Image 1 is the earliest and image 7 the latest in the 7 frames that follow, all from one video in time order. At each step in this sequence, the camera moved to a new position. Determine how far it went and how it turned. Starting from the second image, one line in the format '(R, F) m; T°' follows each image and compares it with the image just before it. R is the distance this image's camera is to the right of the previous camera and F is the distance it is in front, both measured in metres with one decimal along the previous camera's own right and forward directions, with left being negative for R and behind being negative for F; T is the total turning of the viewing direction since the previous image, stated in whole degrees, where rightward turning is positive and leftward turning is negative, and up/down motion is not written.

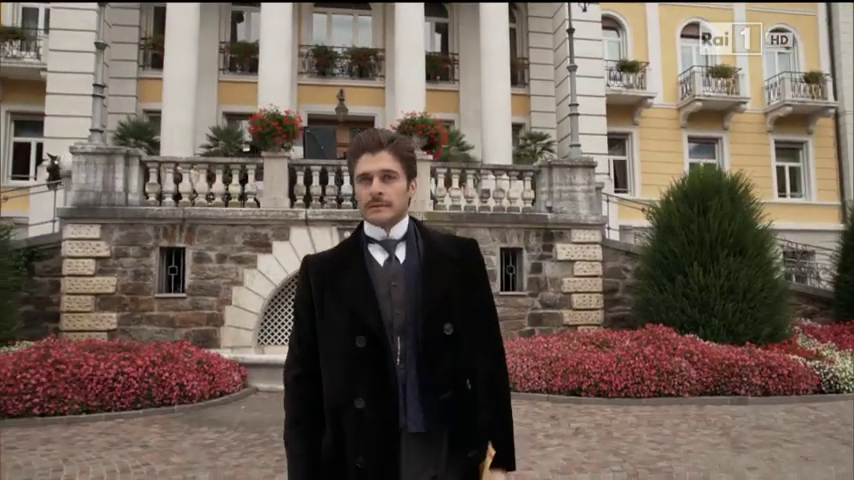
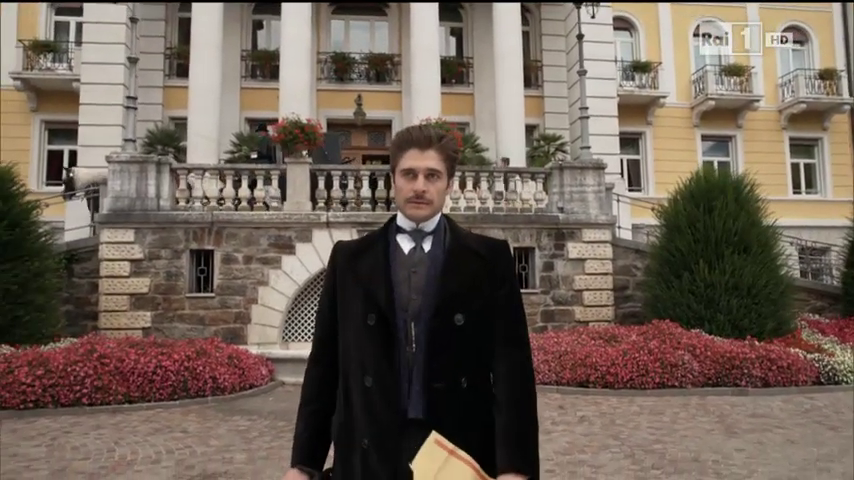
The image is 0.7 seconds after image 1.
(+0.1, -0.6) m; -2°
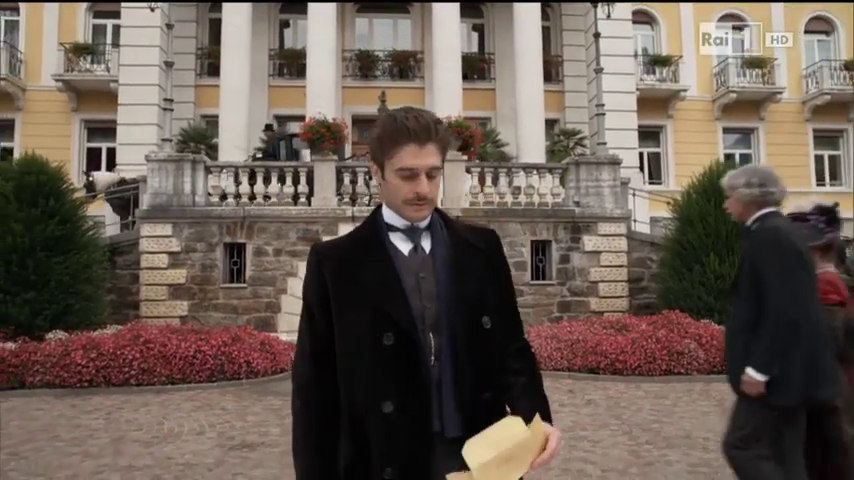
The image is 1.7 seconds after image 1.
(+0.1, -0.6) m; -2°
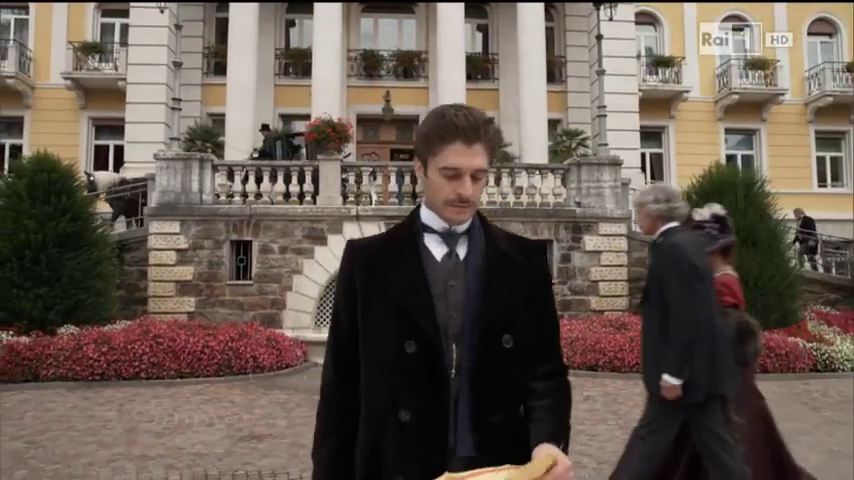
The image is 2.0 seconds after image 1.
(0.0, -0.2) m; 0°
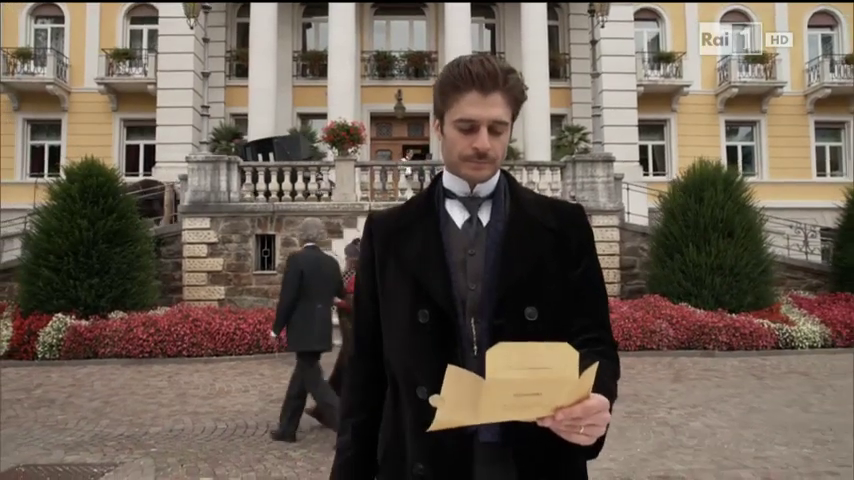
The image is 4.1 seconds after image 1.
(+0.2, -1.3) m; -1°
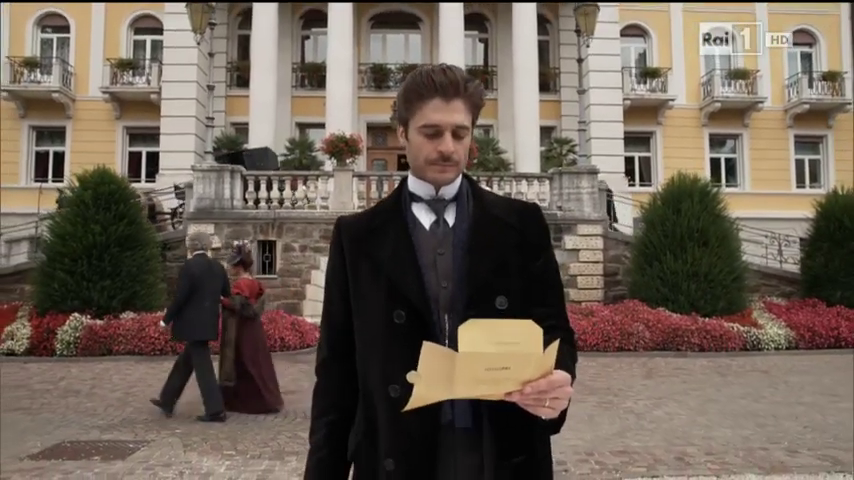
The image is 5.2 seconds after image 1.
(0.0, -0.8) m; +1°
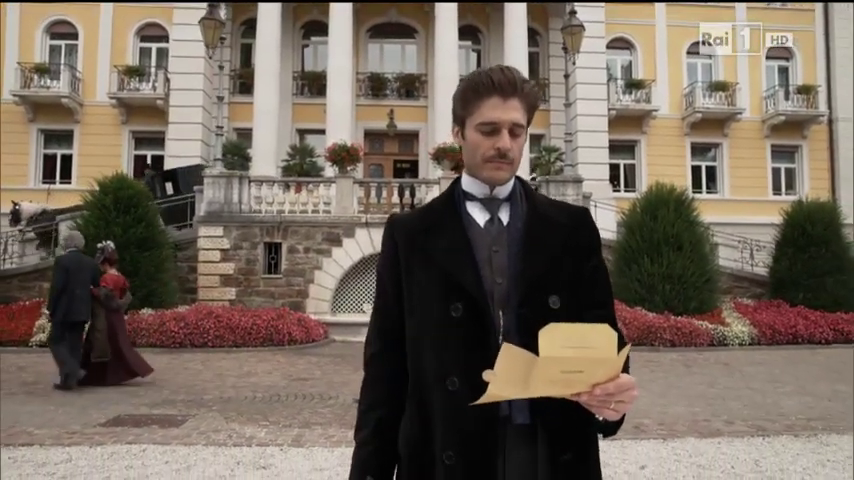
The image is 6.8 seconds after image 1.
(-0.1, -1.1) m; +1°
